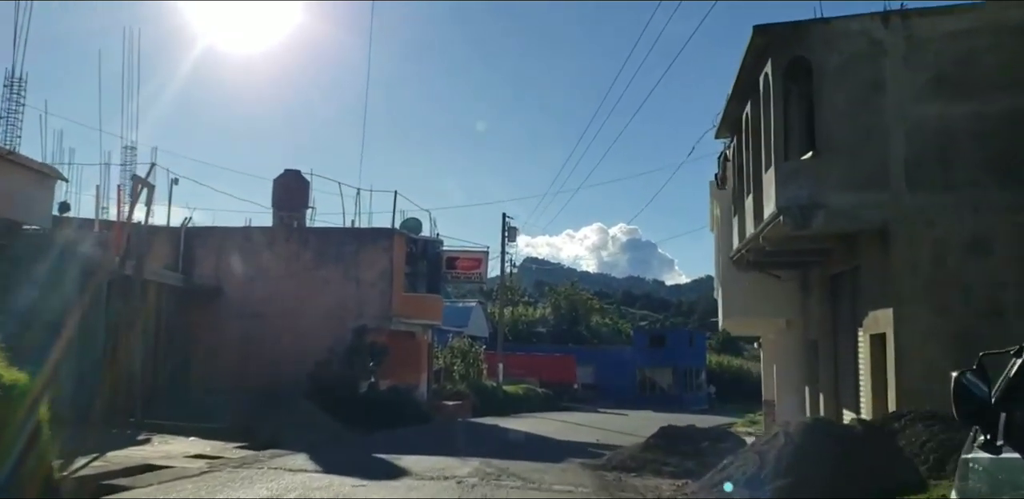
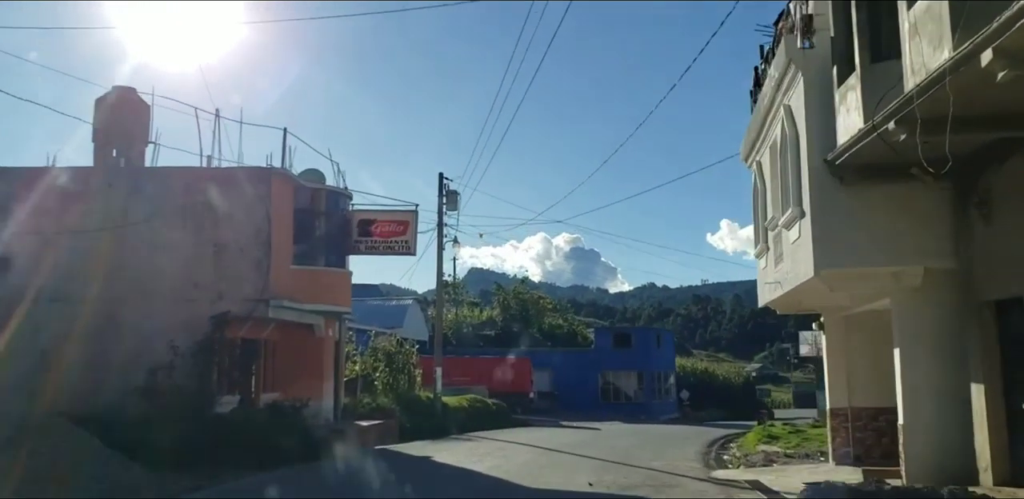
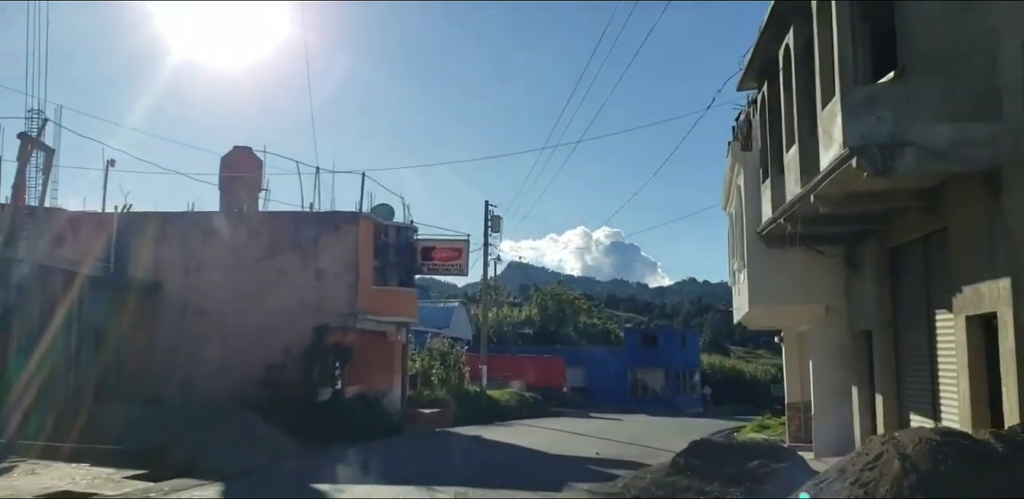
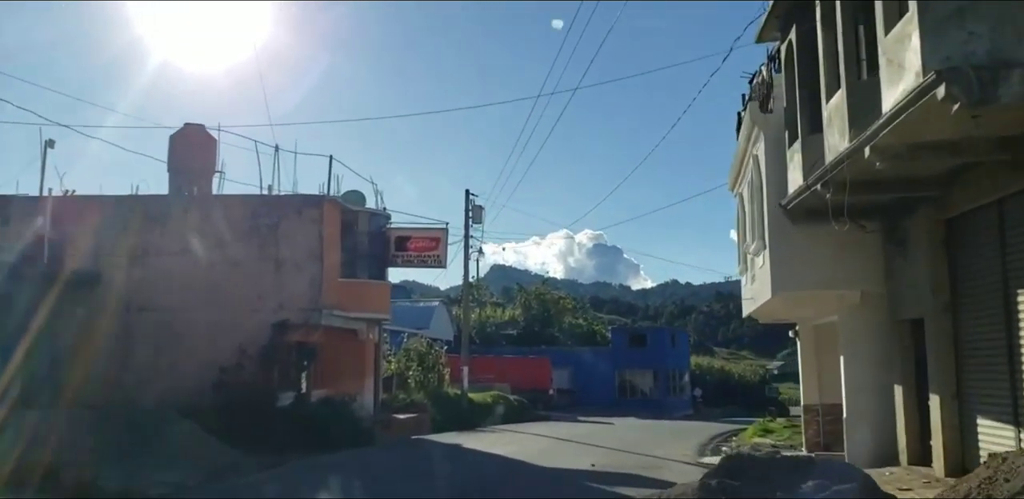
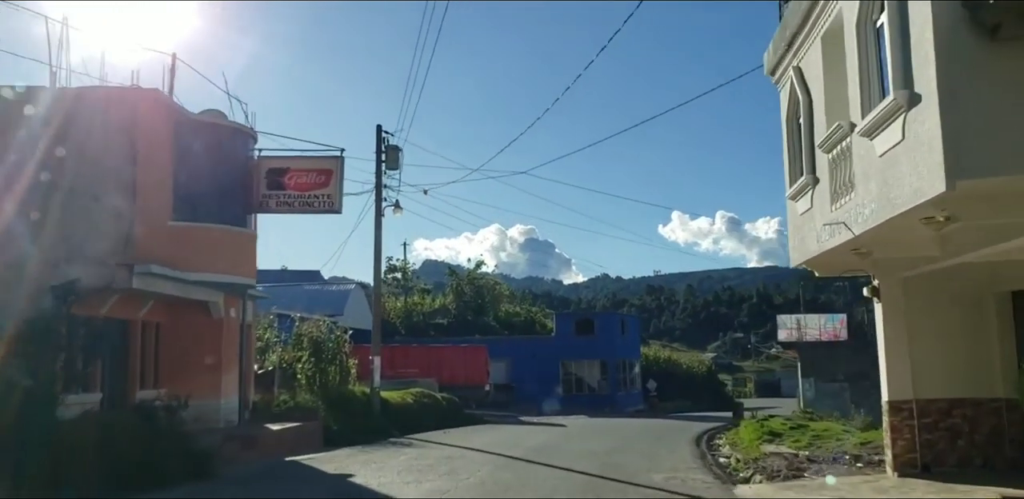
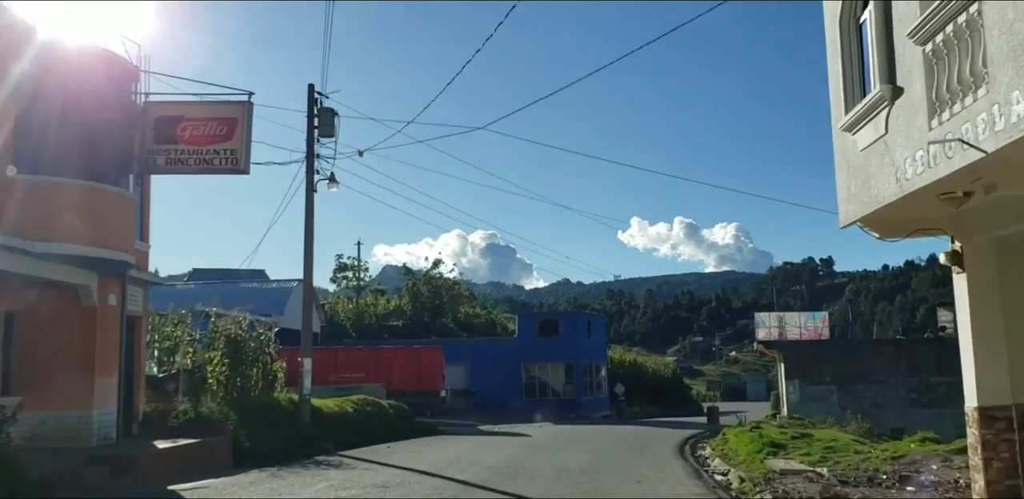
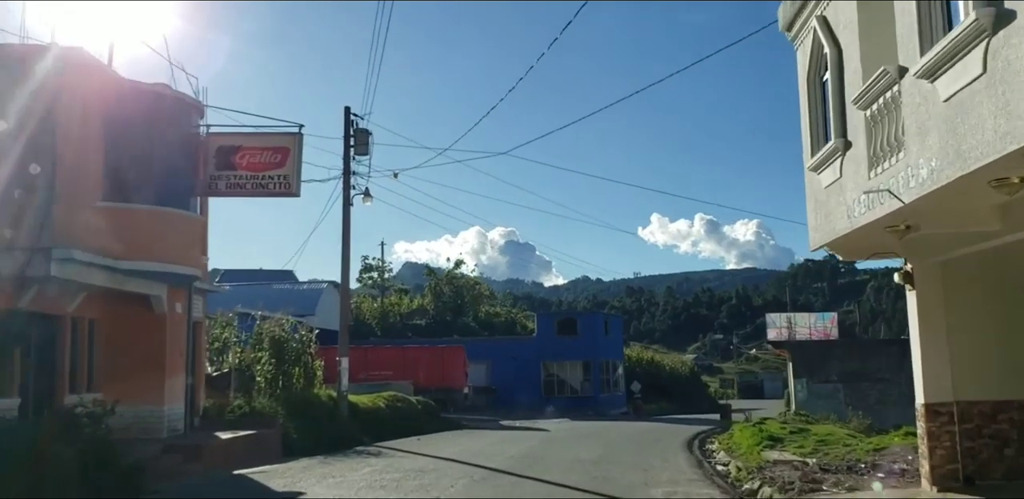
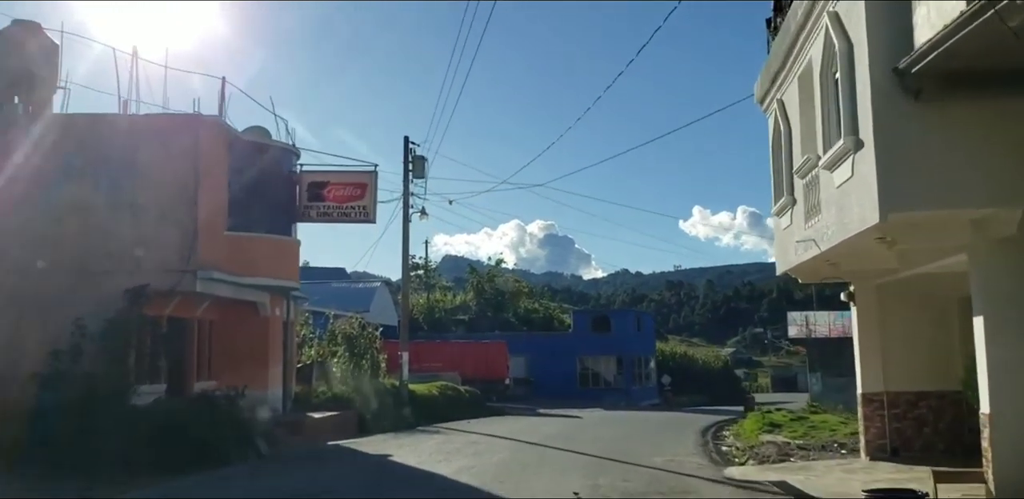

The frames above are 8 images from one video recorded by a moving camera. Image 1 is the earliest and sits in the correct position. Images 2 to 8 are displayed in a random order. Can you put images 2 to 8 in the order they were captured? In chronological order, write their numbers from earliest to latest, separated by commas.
3, 4, 2, 8, 5, 7, 6
